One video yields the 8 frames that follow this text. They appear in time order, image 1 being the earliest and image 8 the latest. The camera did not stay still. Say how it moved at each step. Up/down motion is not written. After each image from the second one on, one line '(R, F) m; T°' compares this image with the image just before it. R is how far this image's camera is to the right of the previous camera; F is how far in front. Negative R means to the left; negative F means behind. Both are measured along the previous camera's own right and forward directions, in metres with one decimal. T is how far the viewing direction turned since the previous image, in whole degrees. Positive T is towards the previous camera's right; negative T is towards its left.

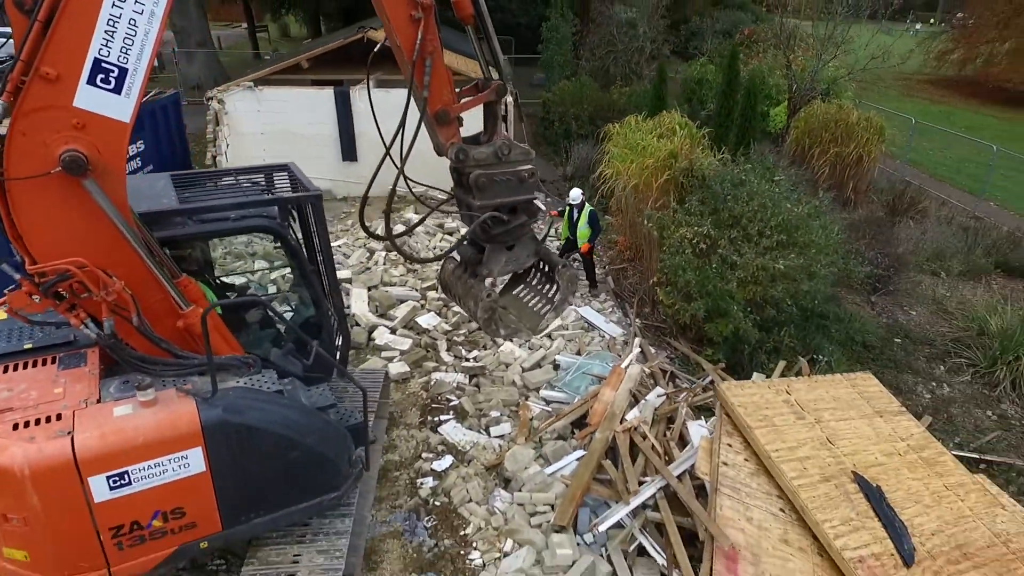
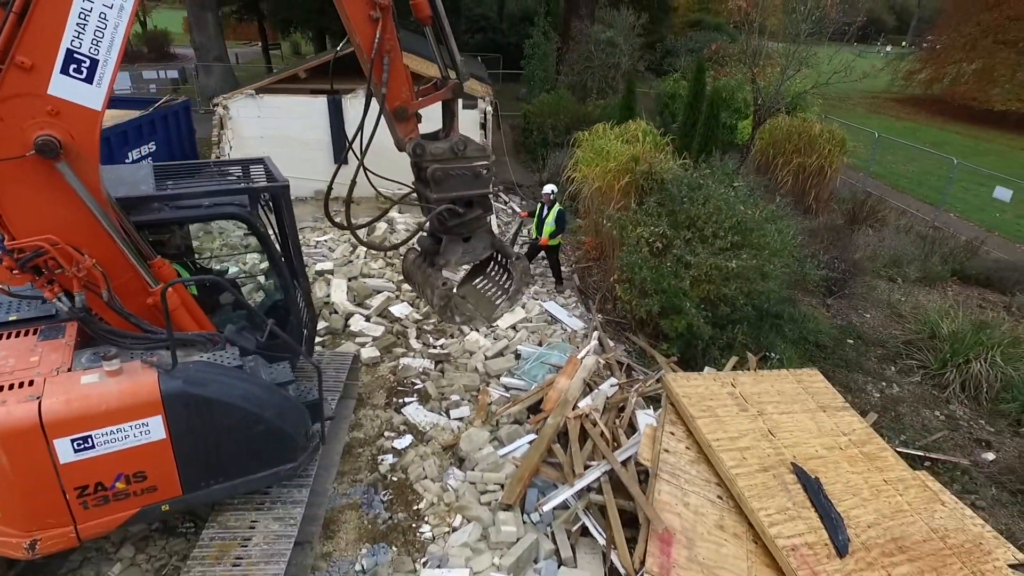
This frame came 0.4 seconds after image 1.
(+0.2, -0.3) m; +1°
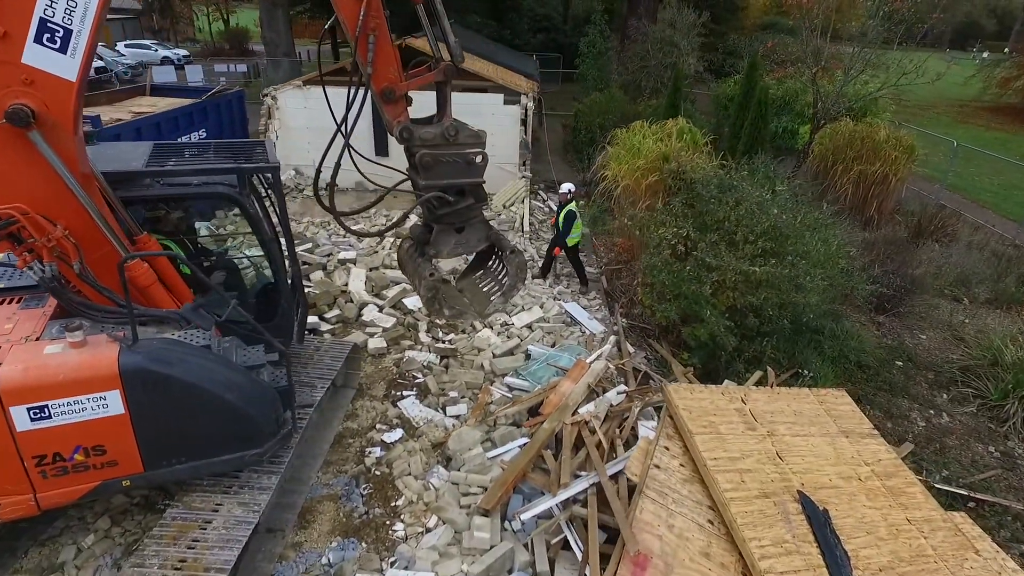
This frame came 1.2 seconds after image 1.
(+0.5, +0.2) m; -6°
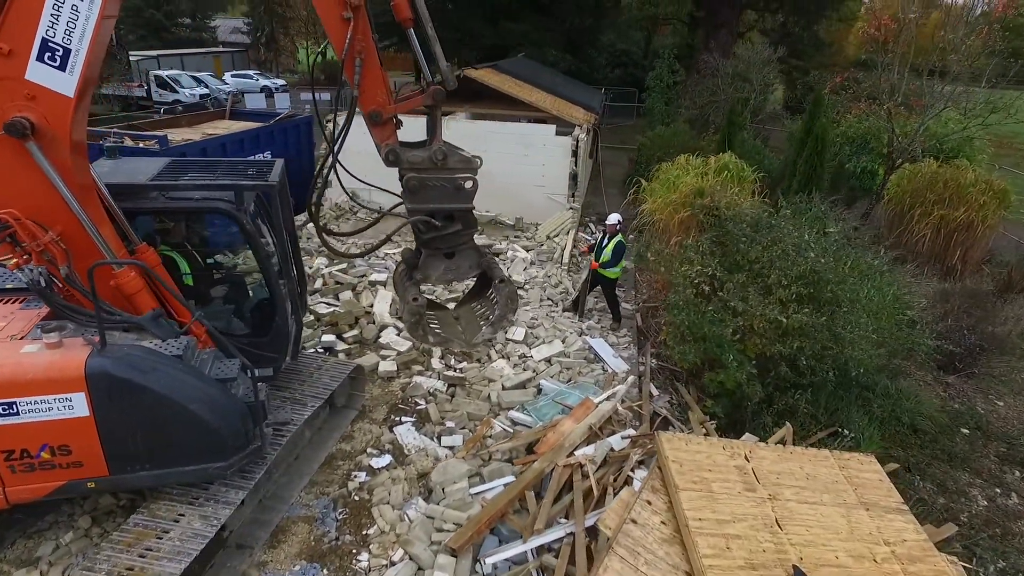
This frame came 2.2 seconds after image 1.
(+0.6, +0.2) m; -7°
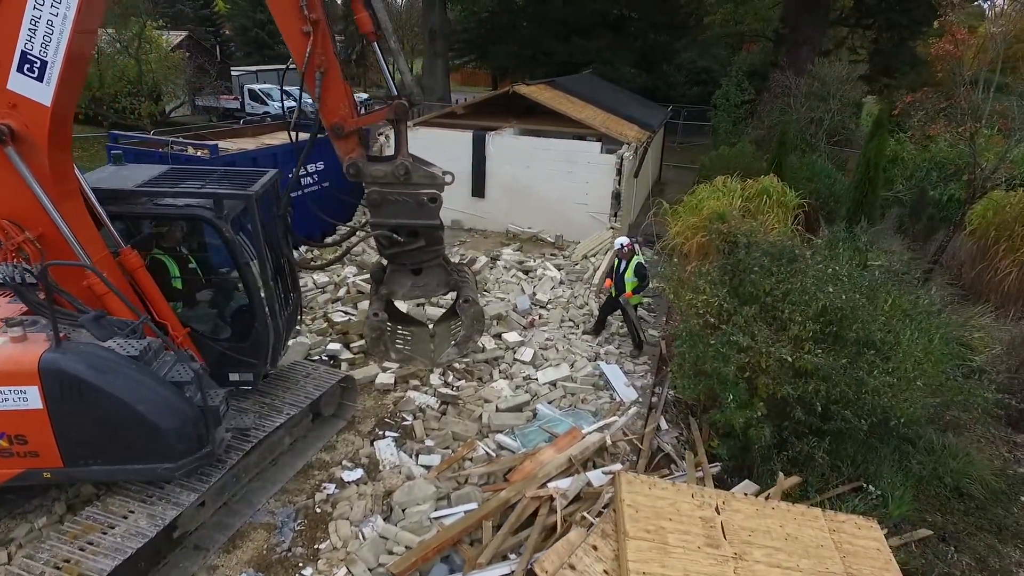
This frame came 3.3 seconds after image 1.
(+0.8, +0.2) m; -7°
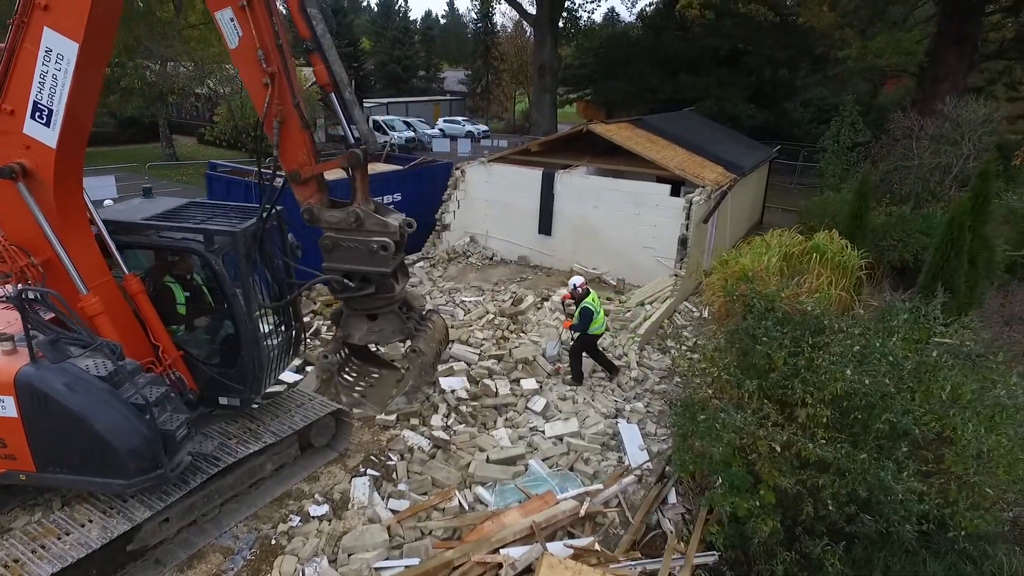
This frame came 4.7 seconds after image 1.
(+1.1, +0.3) m; -11°
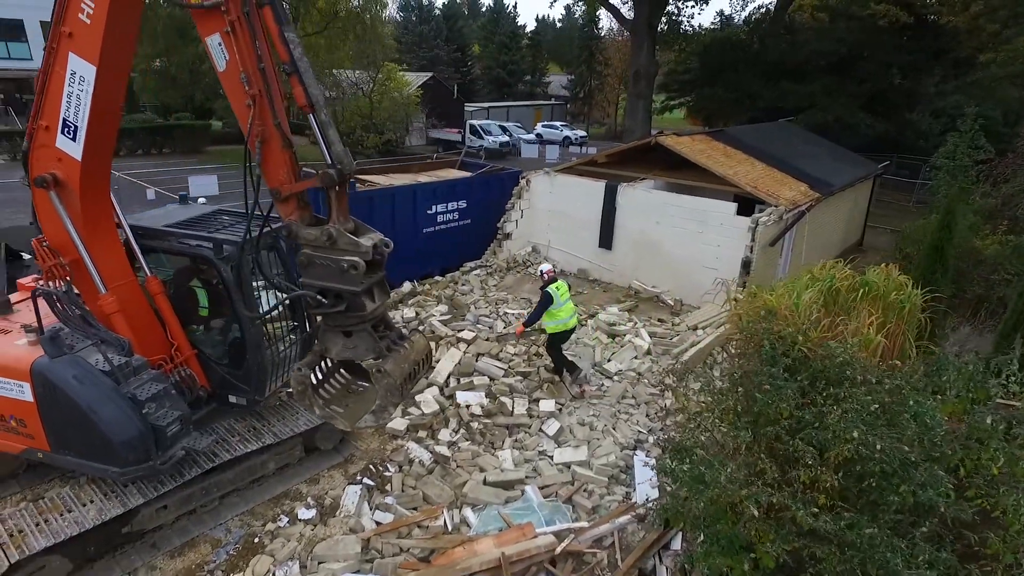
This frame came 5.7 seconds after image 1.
(+0.9, +0.2) m; -10°
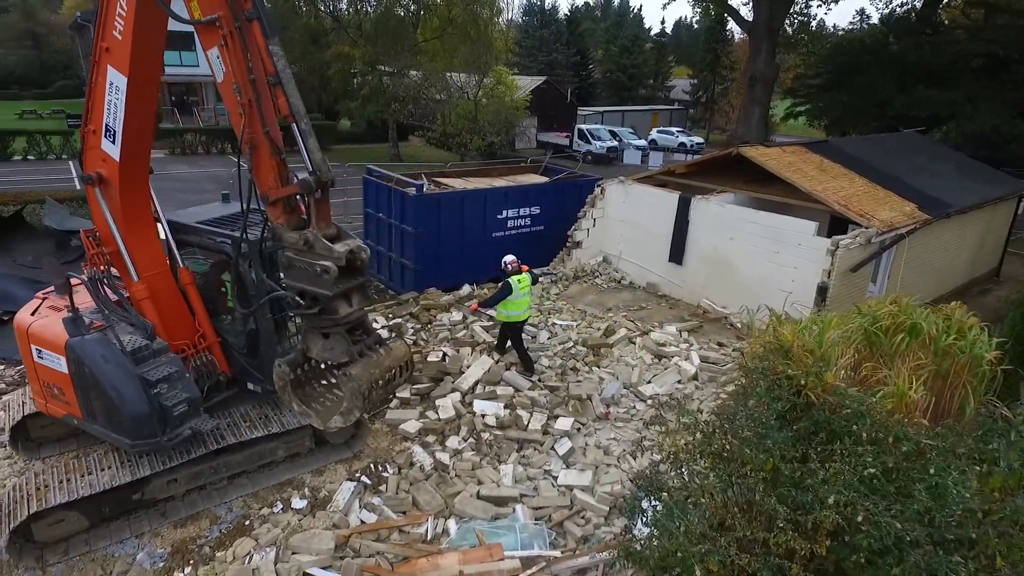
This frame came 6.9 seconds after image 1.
(+1.0, +0.2) m; -11°
